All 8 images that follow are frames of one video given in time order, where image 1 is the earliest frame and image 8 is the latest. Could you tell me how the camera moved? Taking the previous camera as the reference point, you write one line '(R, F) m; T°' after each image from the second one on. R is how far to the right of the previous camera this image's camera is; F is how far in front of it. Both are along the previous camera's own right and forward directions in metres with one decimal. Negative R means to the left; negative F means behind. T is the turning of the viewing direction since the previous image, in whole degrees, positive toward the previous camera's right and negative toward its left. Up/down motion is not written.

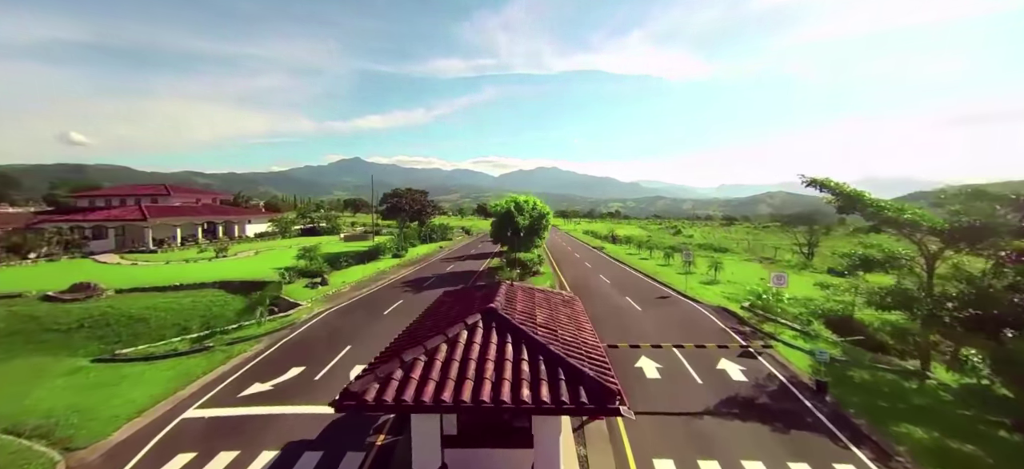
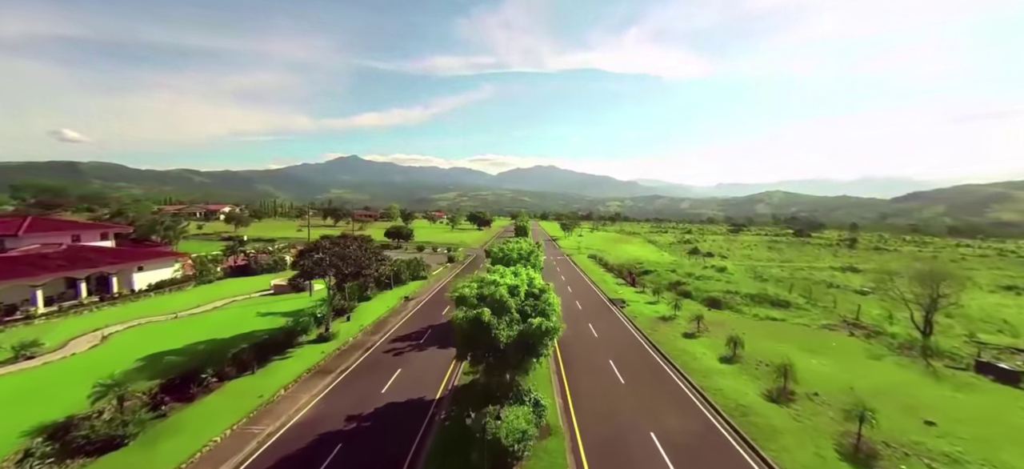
(+0.8, +12.2) m; 0°
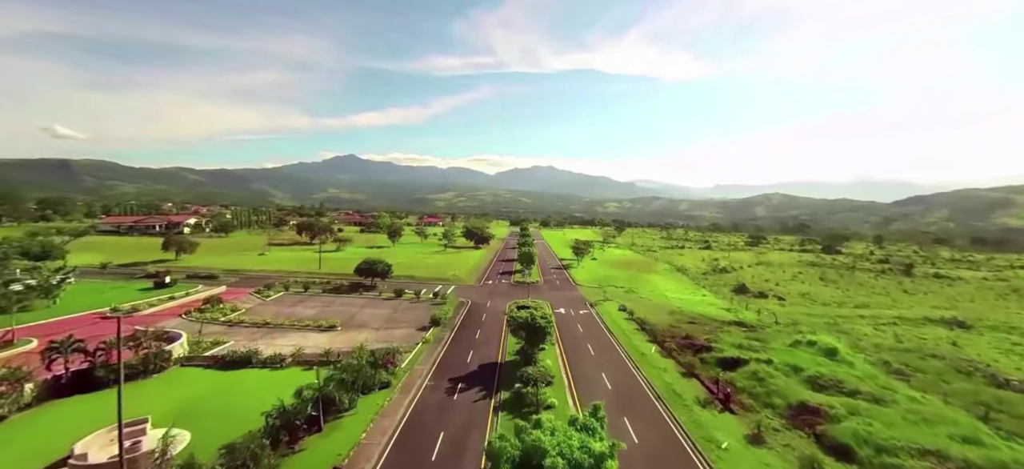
(-1.3, +17.3) m; 0°
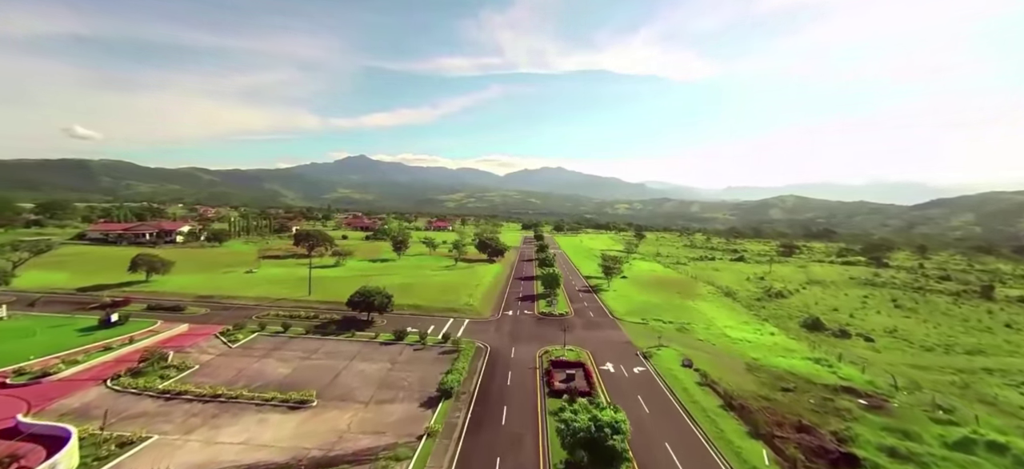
(-2.4, +11.7) m; -1°
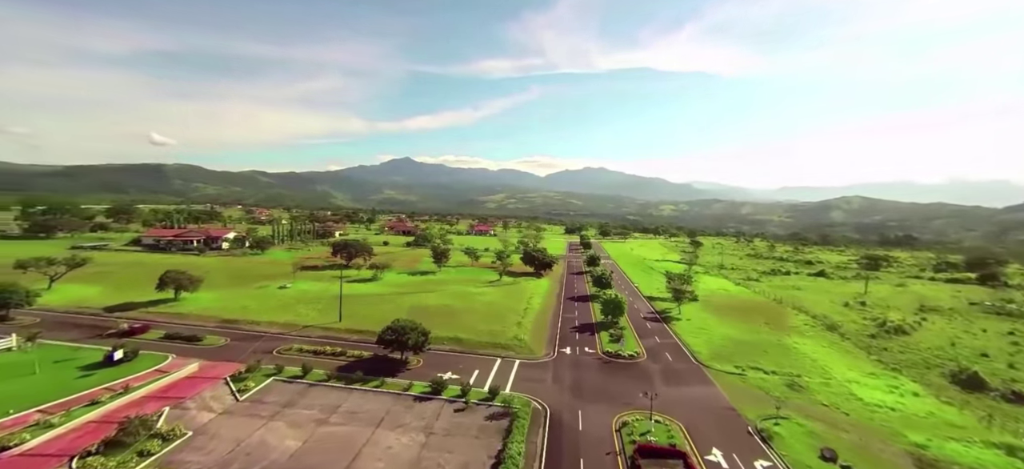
(-2.4, +9.6) m; -6°
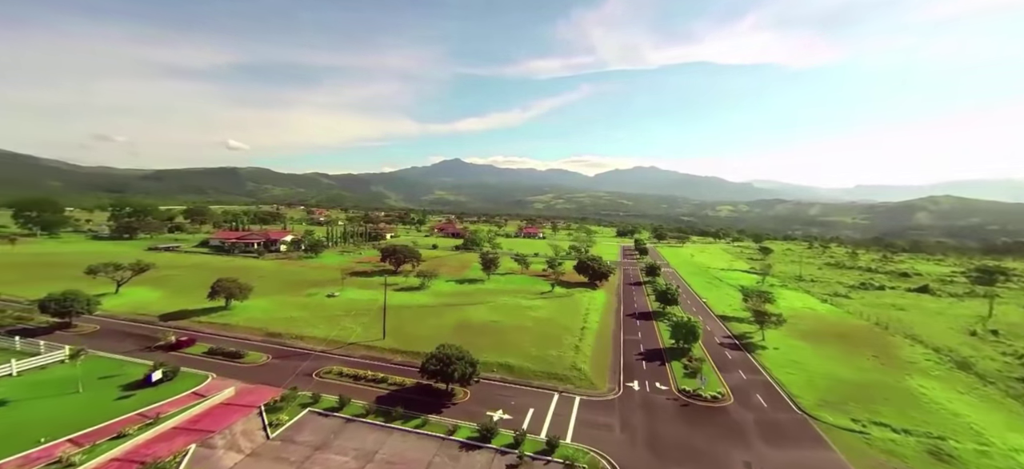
(-1.4, +5.8) m; -7°
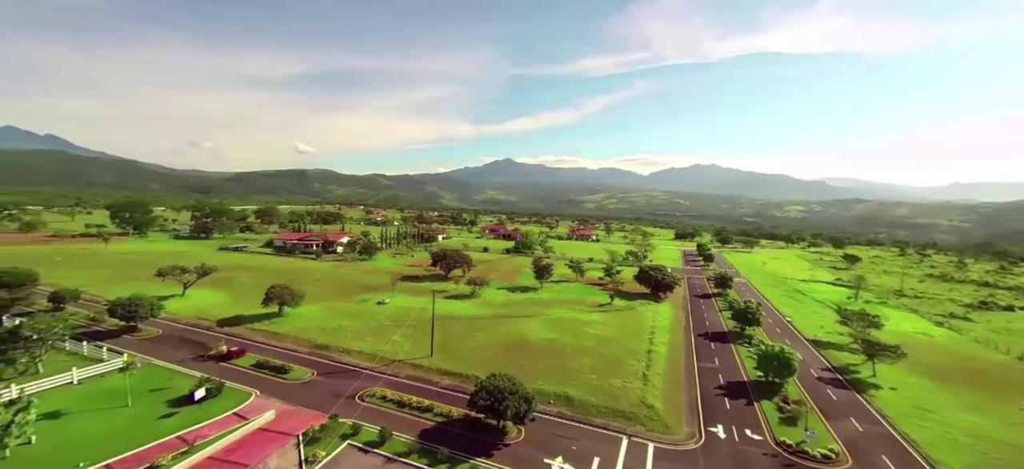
(-1.1, +5.1) m; -7°
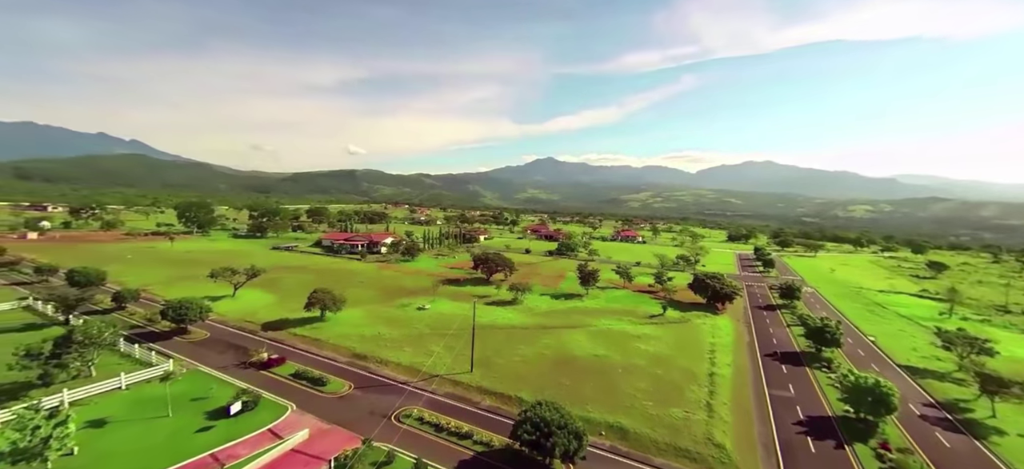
(-0.7, +3.6) m; -6°
